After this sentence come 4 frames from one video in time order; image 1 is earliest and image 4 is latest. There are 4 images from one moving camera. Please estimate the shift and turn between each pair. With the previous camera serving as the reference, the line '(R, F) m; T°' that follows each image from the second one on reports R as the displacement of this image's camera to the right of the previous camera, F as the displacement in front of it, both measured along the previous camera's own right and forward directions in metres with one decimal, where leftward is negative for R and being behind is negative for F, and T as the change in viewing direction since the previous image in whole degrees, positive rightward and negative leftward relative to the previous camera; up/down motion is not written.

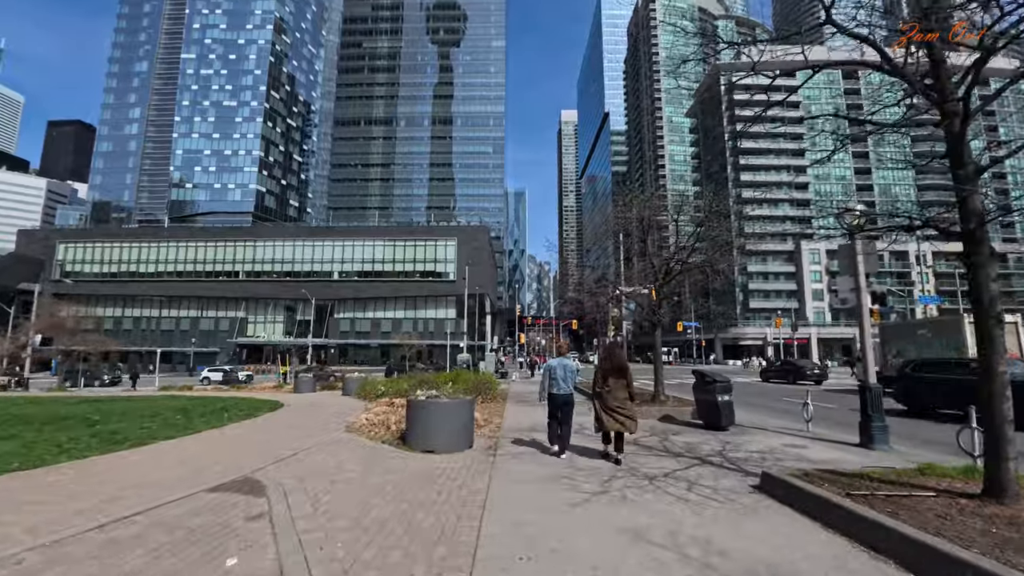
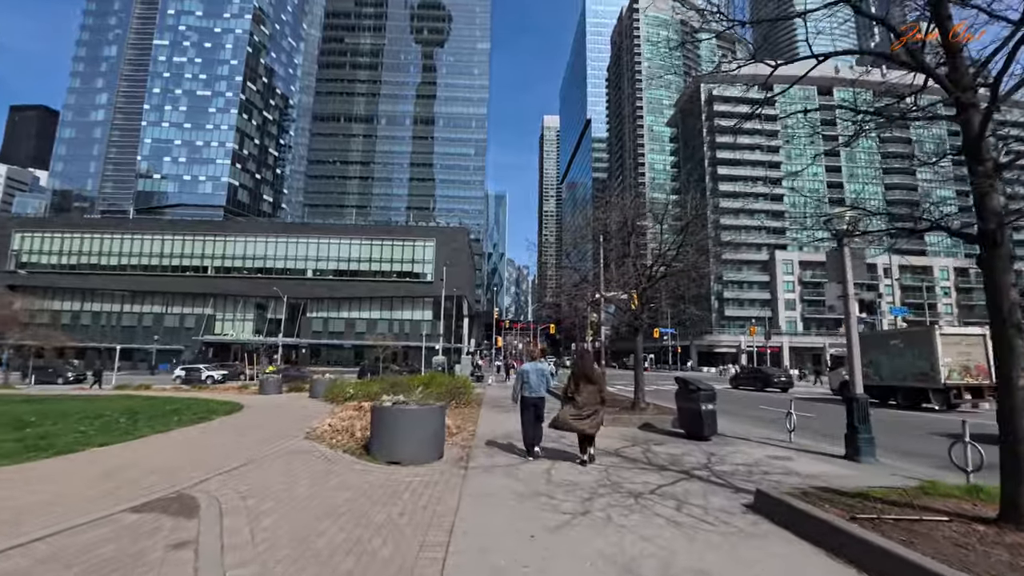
(0.0, +0.5) m; +3°
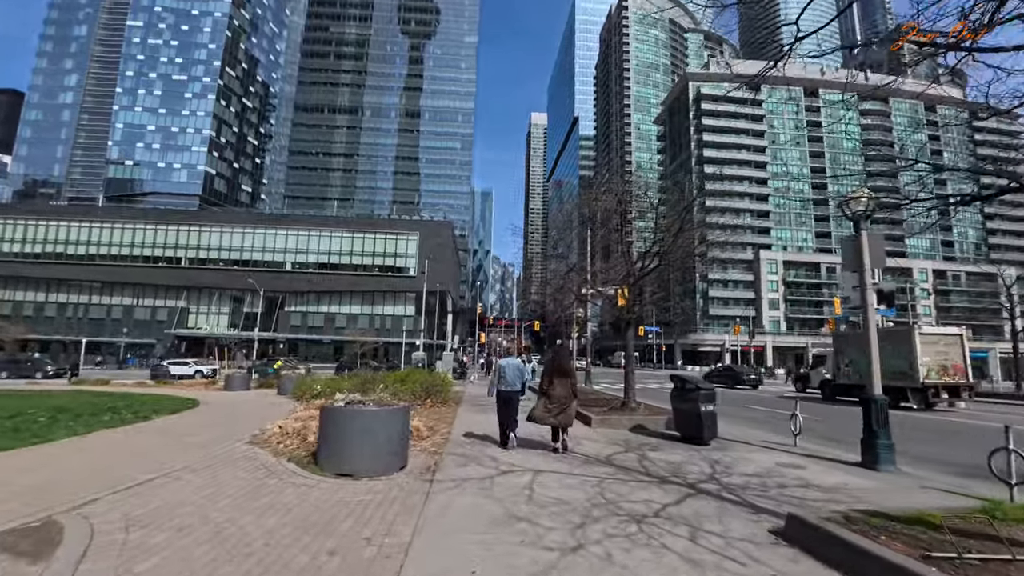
(+0.1, +1.1) m; +2°
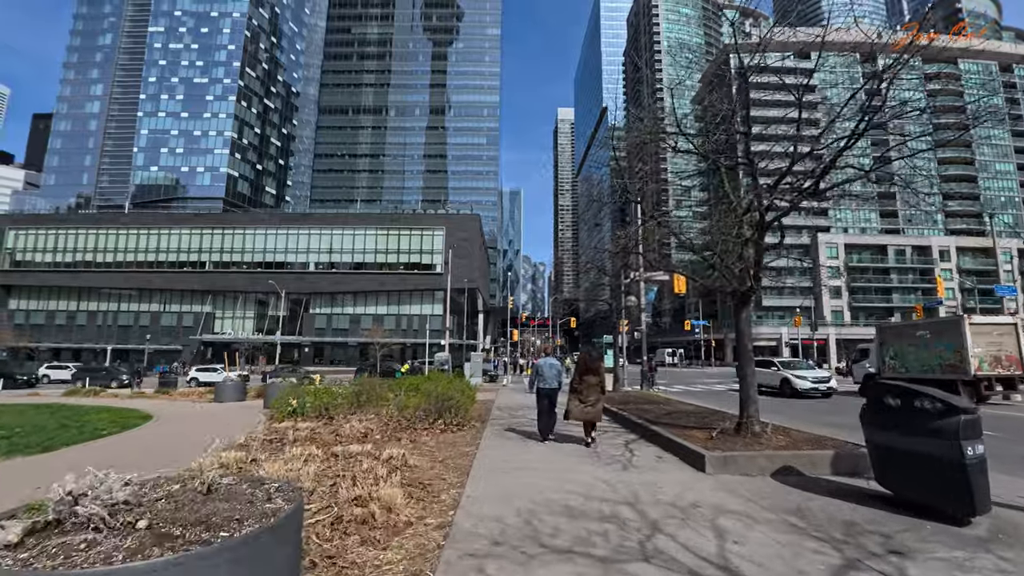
(-0.3, +4.2) m; -4°
